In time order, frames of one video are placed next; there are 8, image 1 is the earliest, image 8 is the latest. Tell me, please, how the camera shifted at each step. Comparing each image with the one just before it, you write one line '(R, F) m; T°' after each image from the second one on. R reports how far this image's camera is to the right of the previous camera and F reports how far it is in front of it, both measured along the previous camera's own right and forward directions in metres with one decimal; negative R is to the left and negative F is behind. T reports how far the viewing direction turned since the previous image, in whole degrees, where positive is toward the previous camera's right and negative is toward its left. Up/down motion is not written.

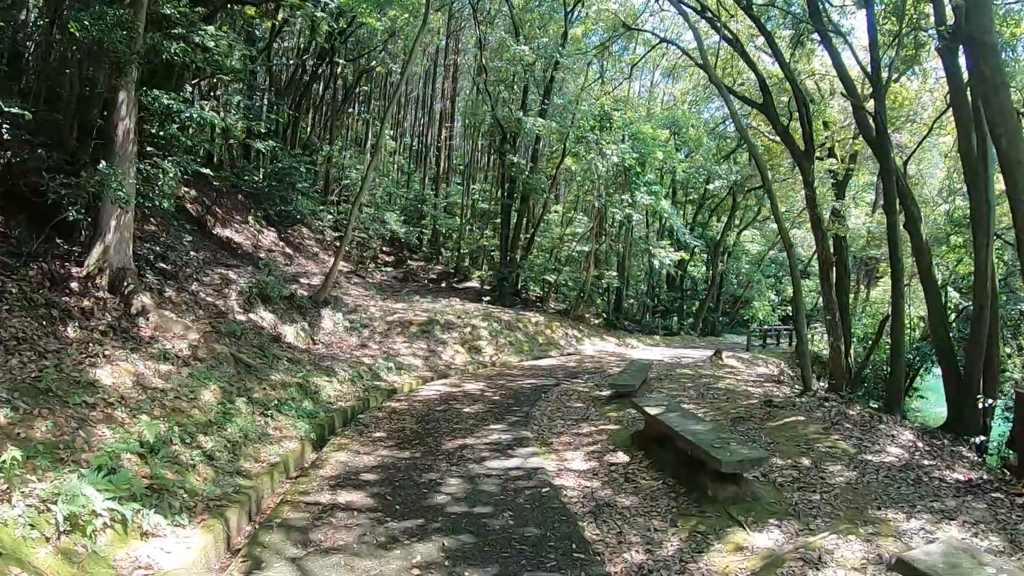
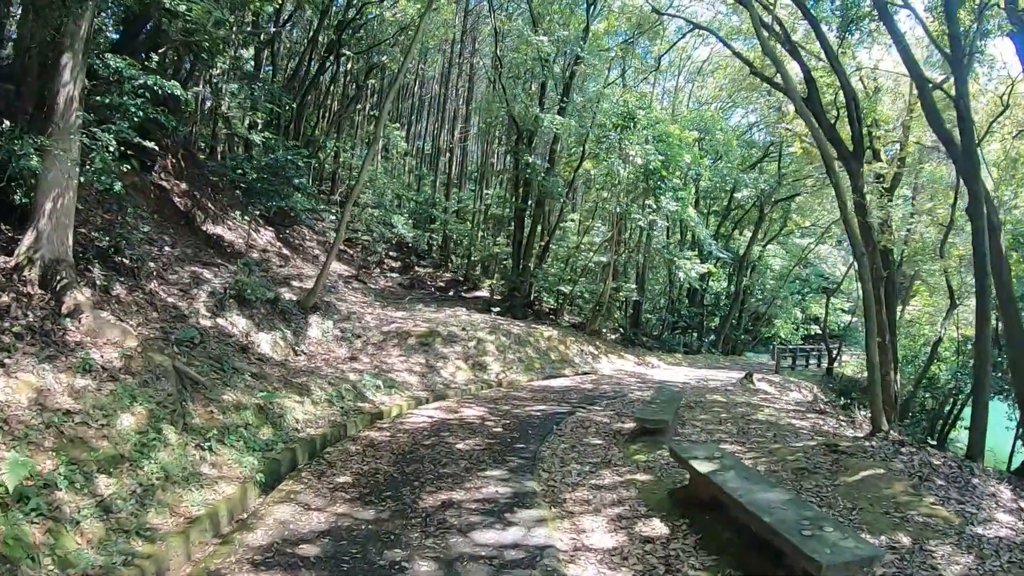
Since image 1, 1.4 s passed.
(0.0, +1.1) m; -1°
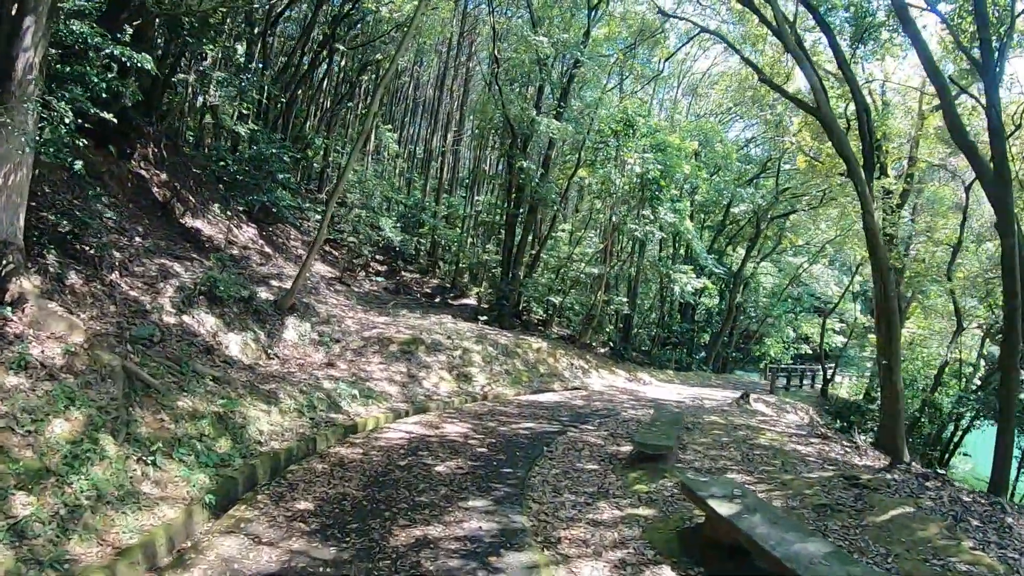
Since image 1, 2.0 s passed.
(0.0, +0.5) m; +1°
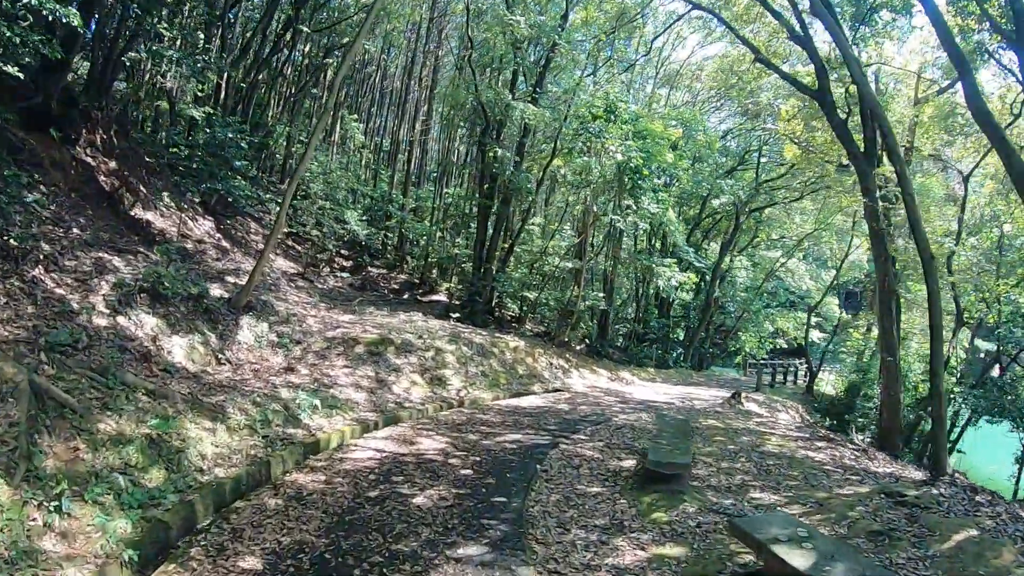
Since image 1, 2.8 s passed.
(-0.1, +0.7) m; +2°
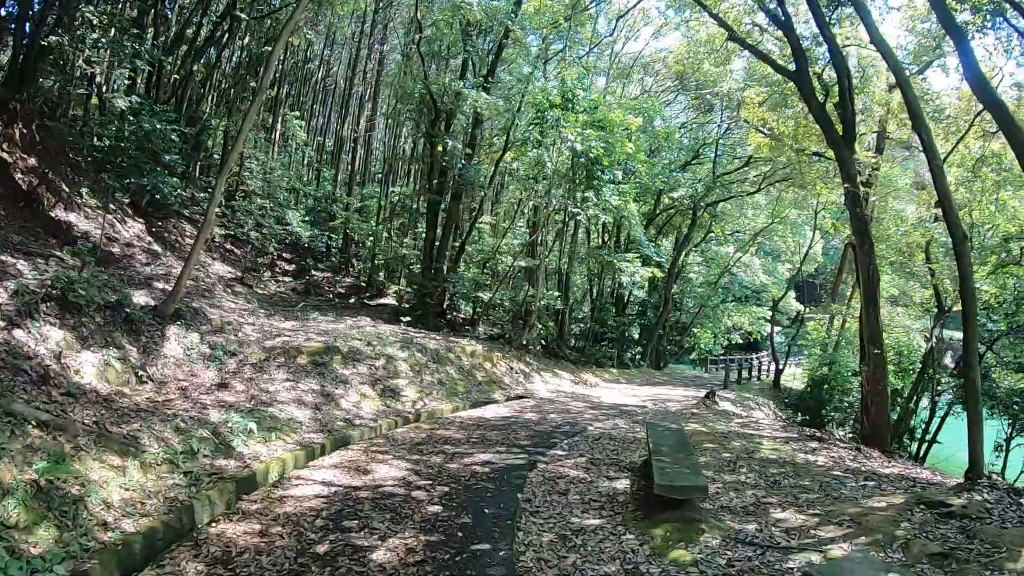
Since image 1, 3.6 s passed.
(-0.1, +0.7) m; +3°
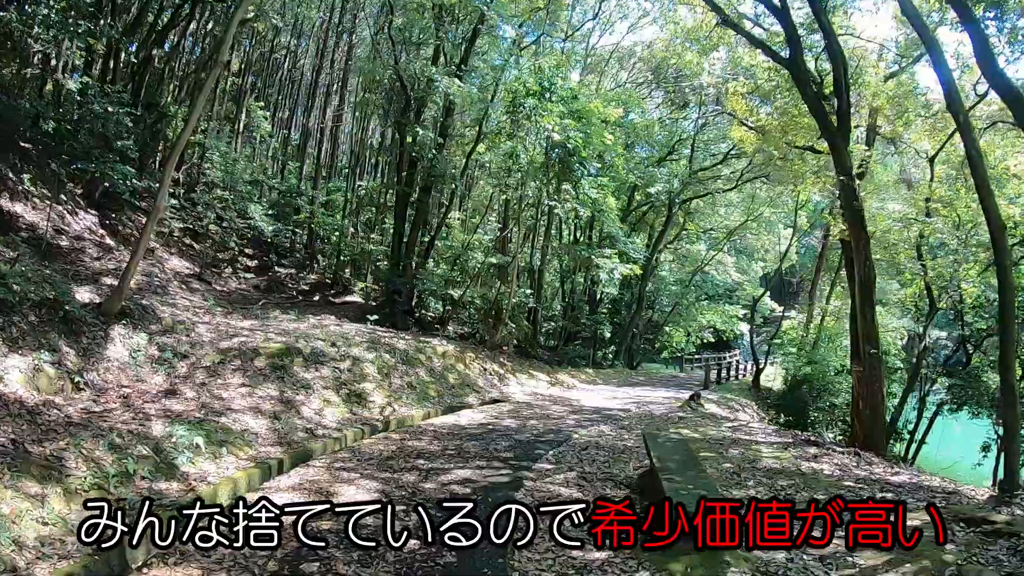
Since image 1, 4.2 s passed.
(-0.1, +0.5) m; +2°
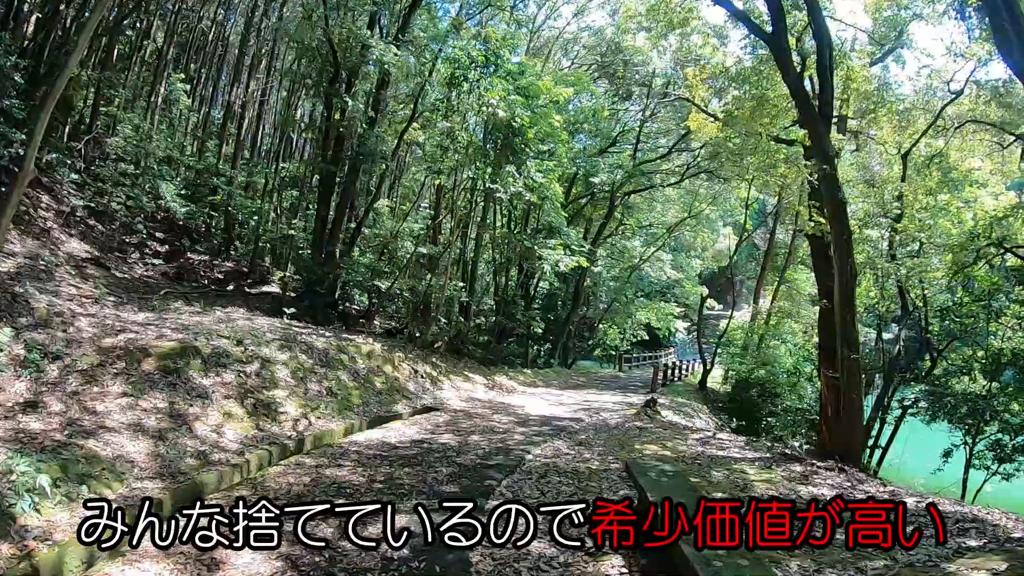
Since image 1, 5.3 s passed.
(-0.1, +0.9) m; +5°
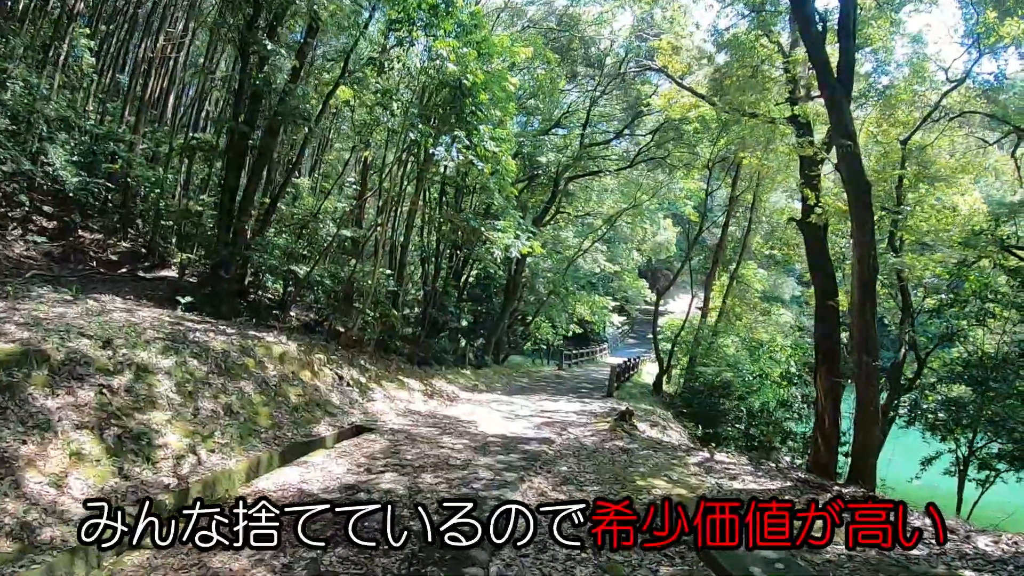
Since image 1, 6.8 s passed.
(-0.2, +1.3) m; +5°
